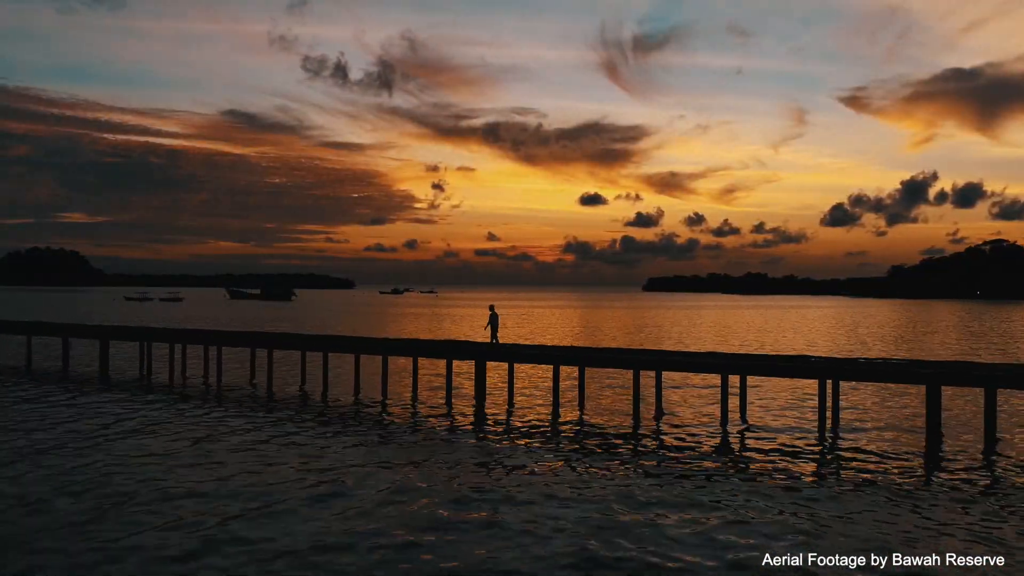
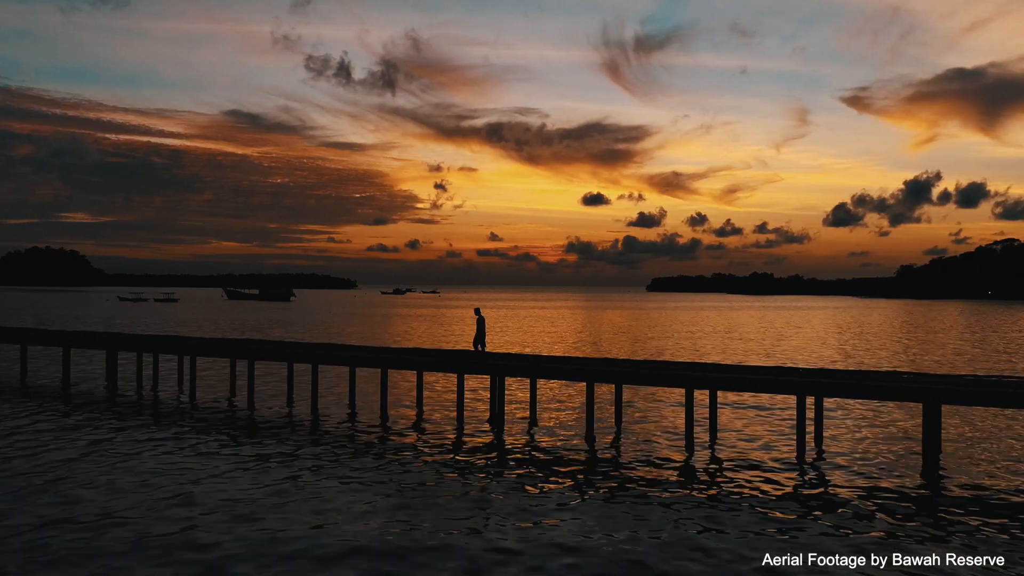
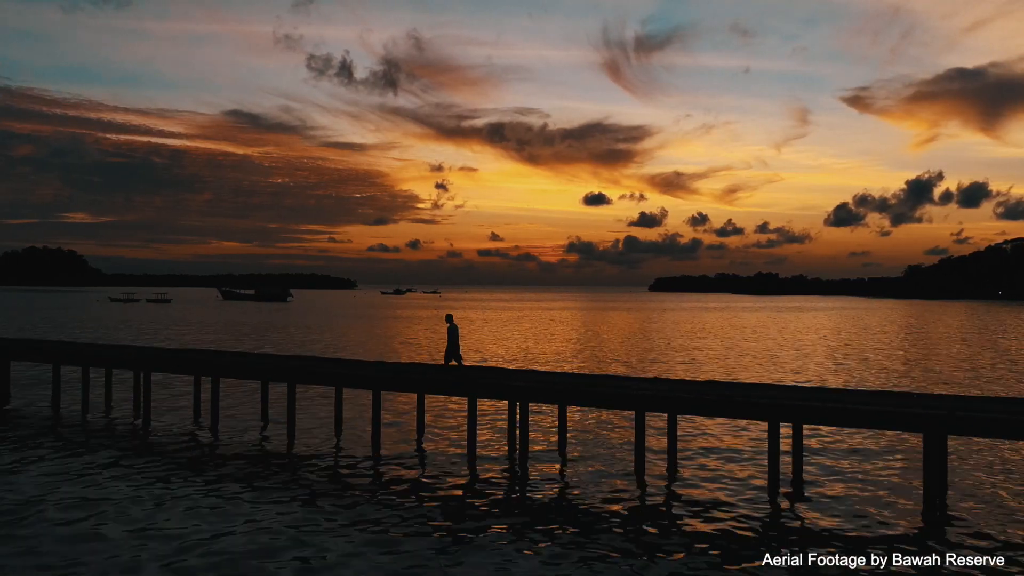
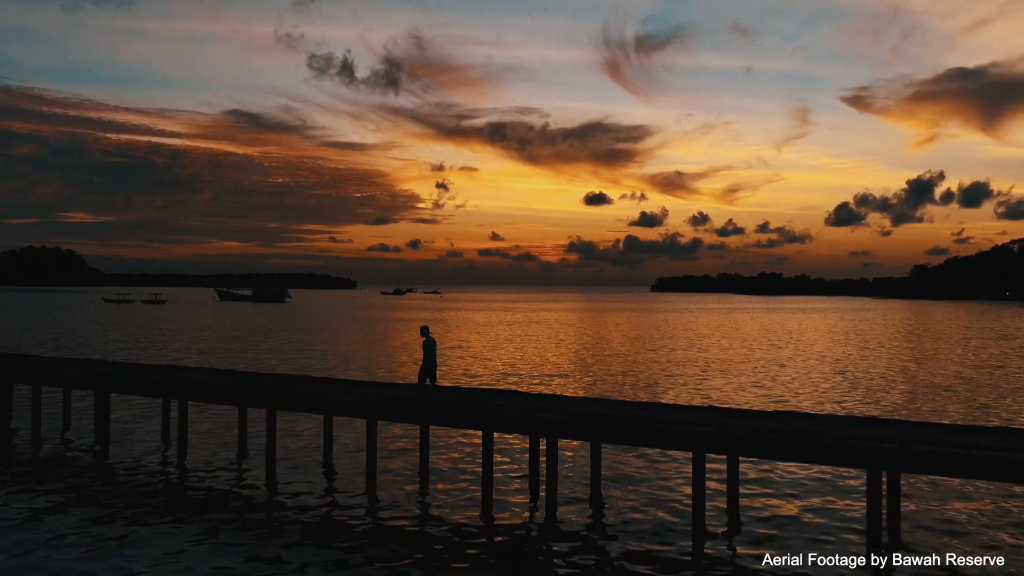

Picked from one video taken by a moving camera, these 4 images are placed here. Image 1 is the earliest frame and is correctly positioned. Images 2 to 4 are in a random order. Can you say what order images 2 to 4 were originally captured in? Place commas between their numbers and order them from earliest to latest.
2, 3, 4
